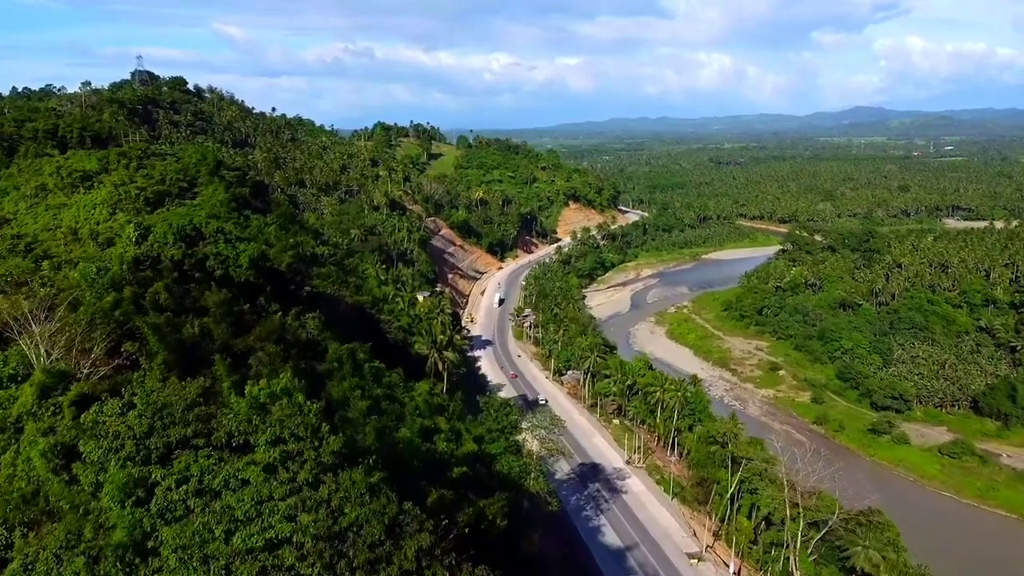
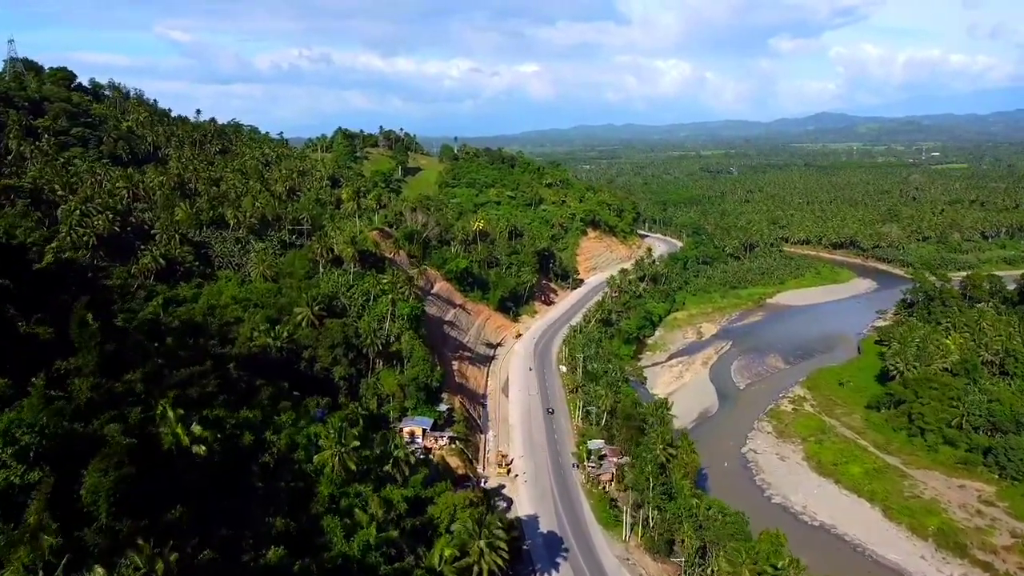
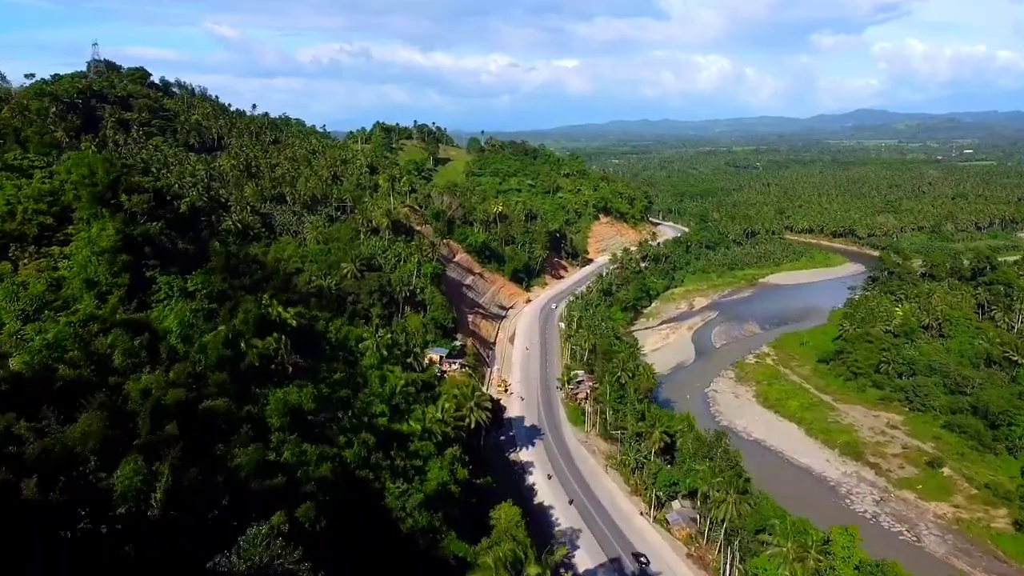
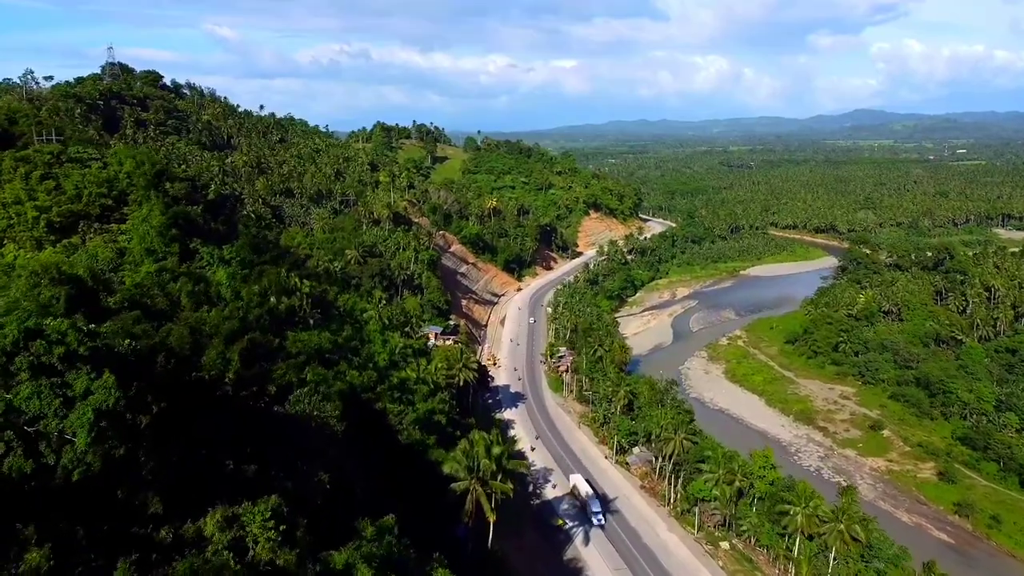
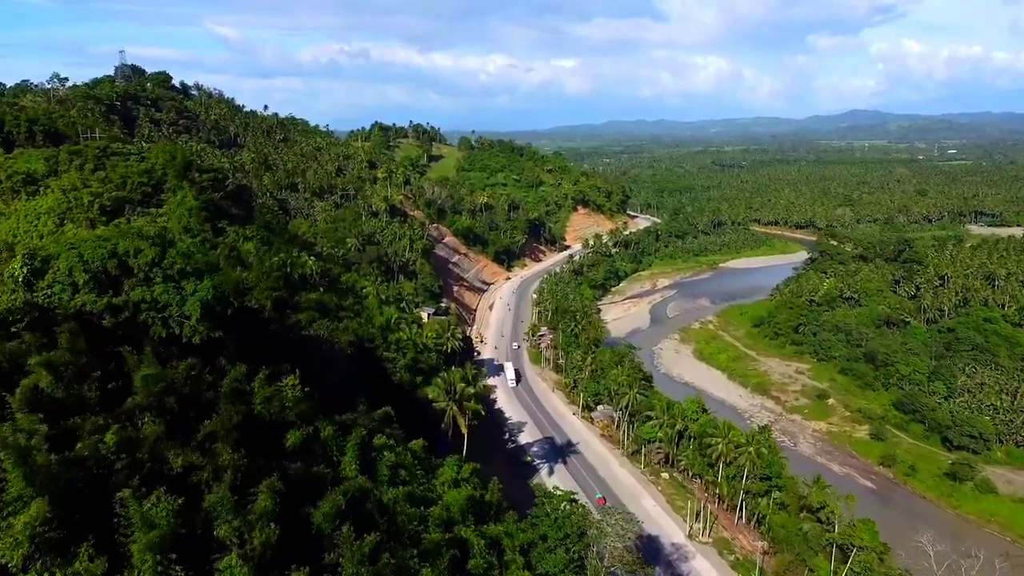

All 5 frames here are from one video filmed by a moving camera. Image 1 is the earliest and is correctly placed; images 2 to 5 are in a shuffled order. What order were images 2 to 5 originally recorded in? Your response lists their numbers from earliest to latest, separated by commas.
5, 4, 3, 2
